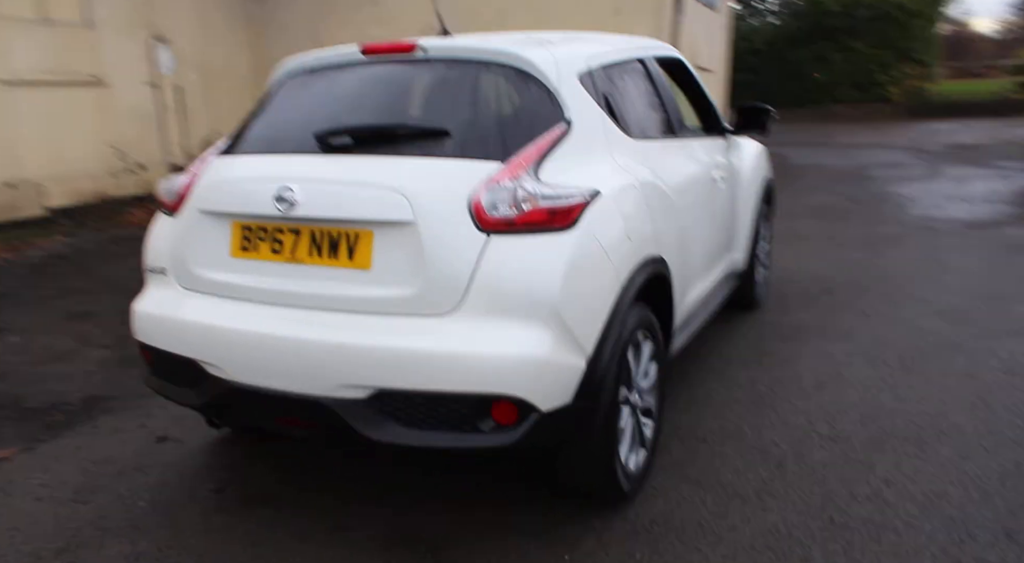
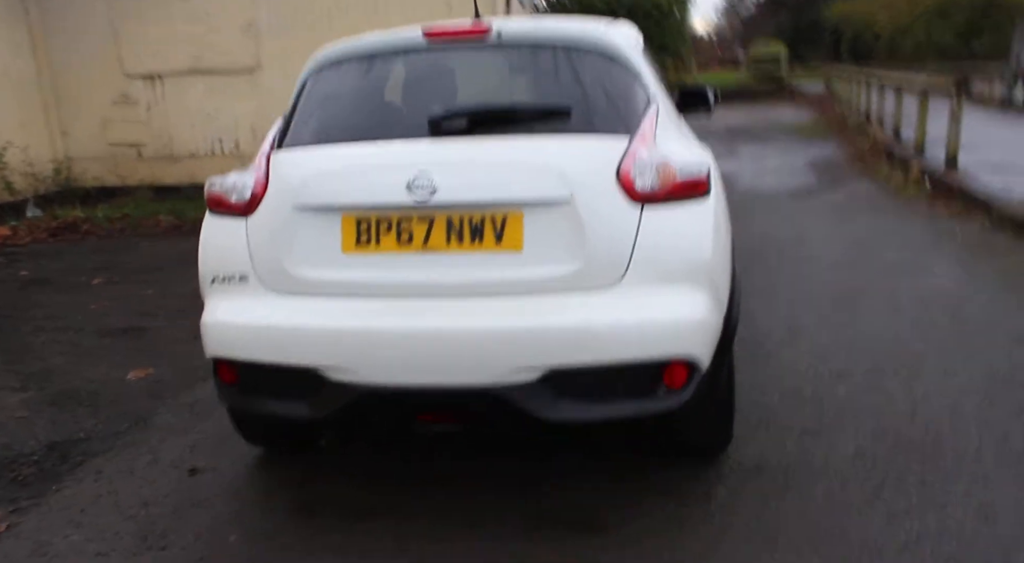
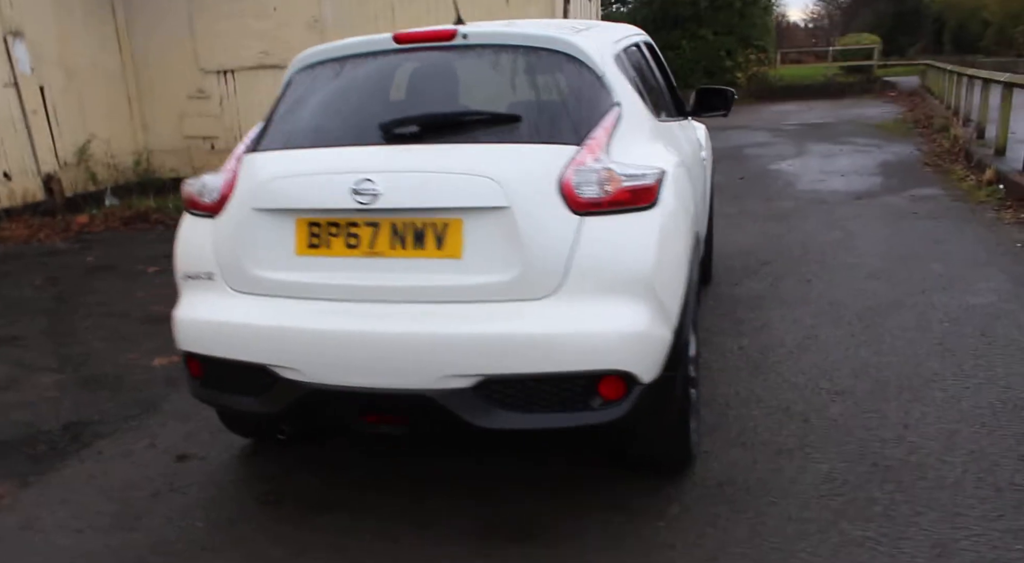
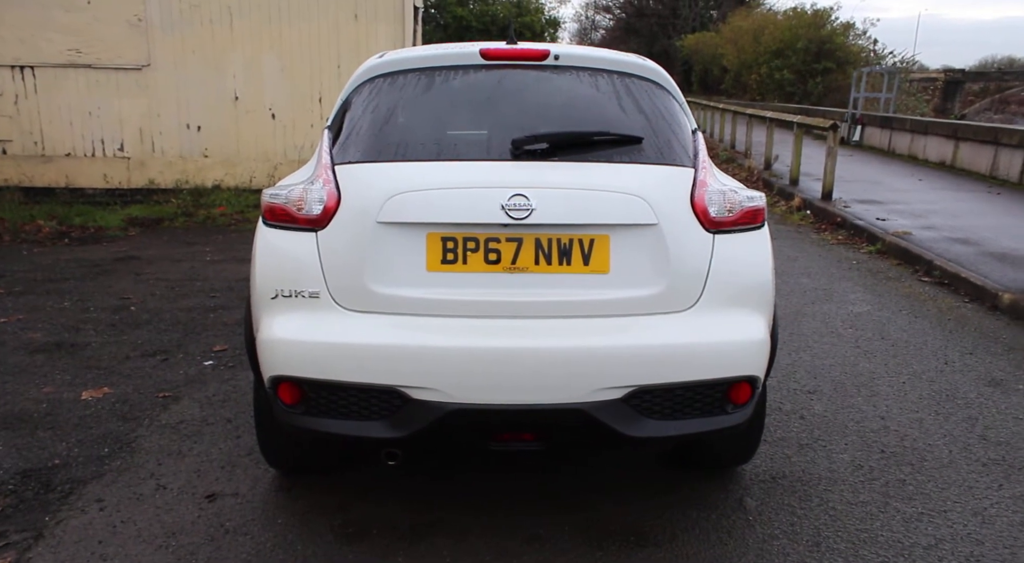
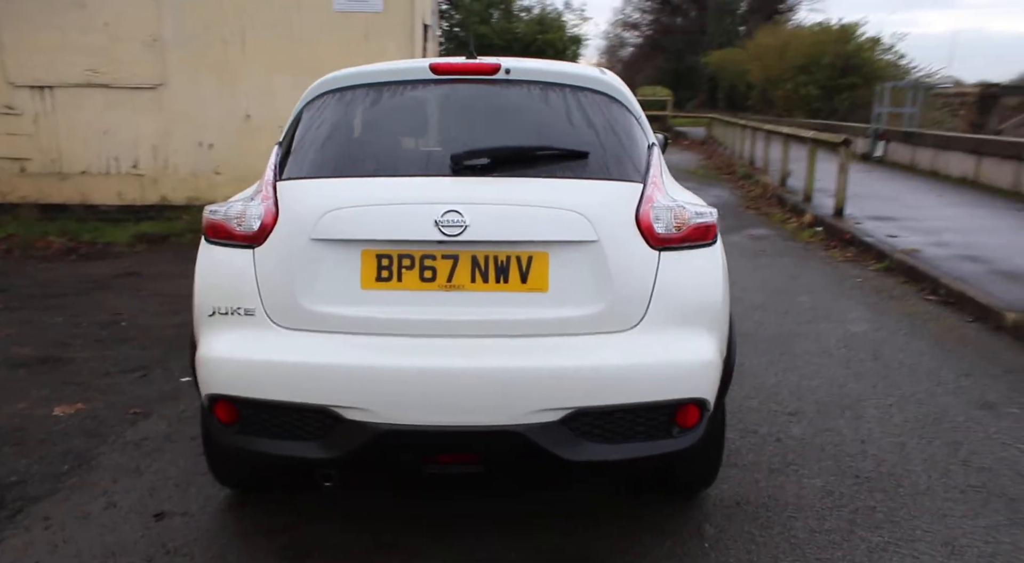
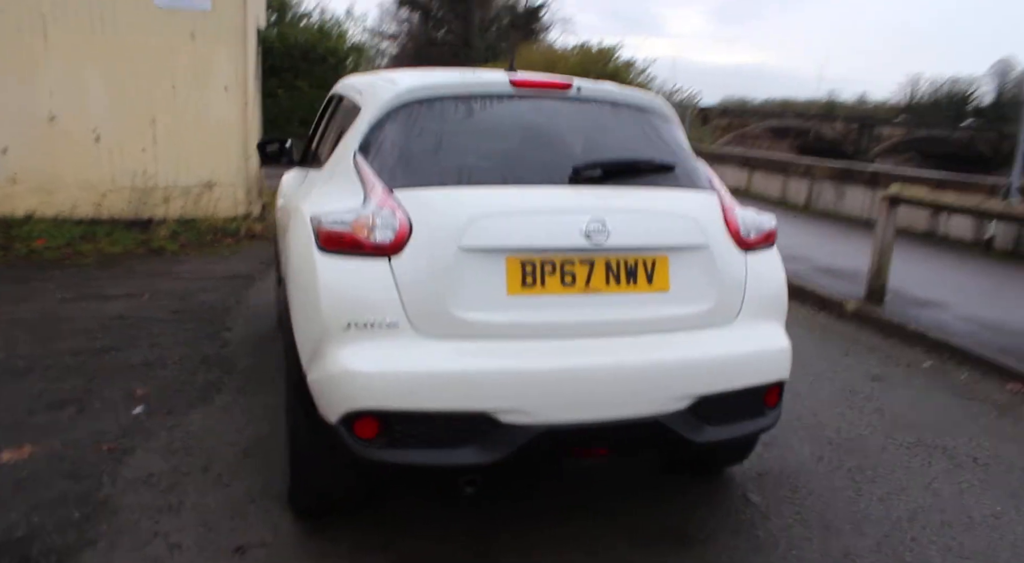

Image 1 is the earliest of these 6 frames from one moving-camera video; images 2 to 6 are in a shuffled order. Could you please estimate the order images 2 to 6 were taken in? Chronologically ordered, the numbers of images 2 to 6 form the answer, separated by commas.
3, 2, 5, 4, 6
